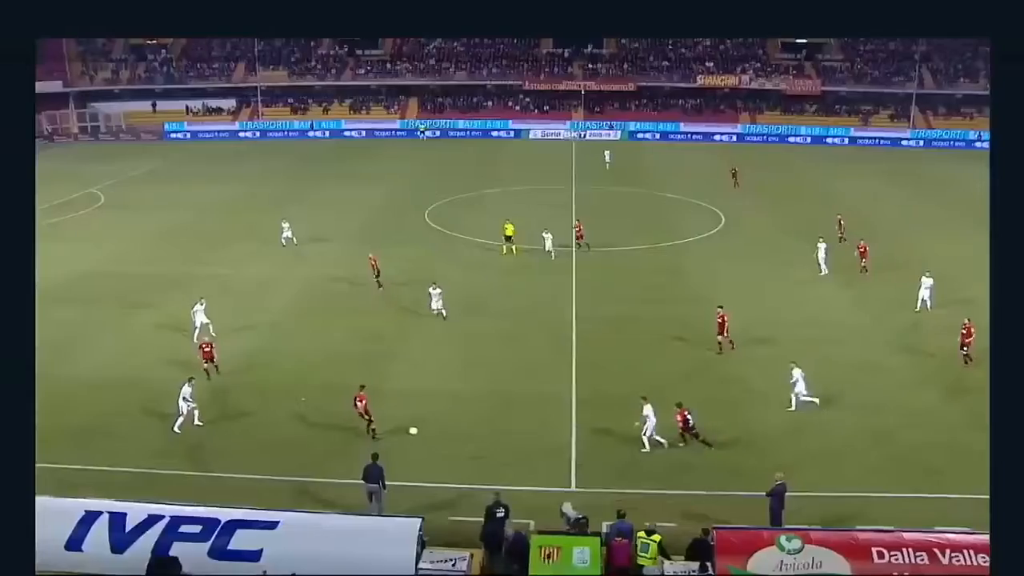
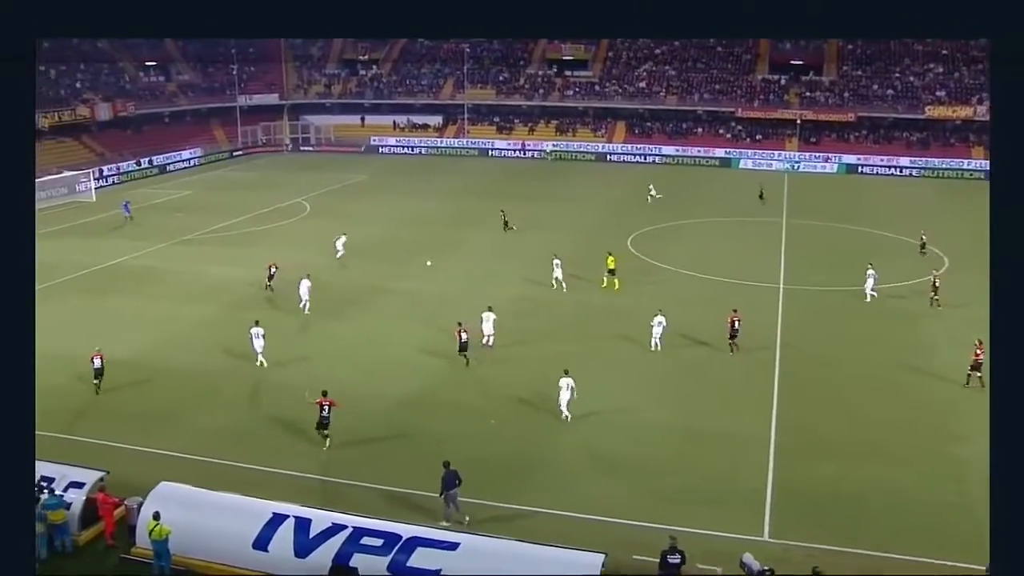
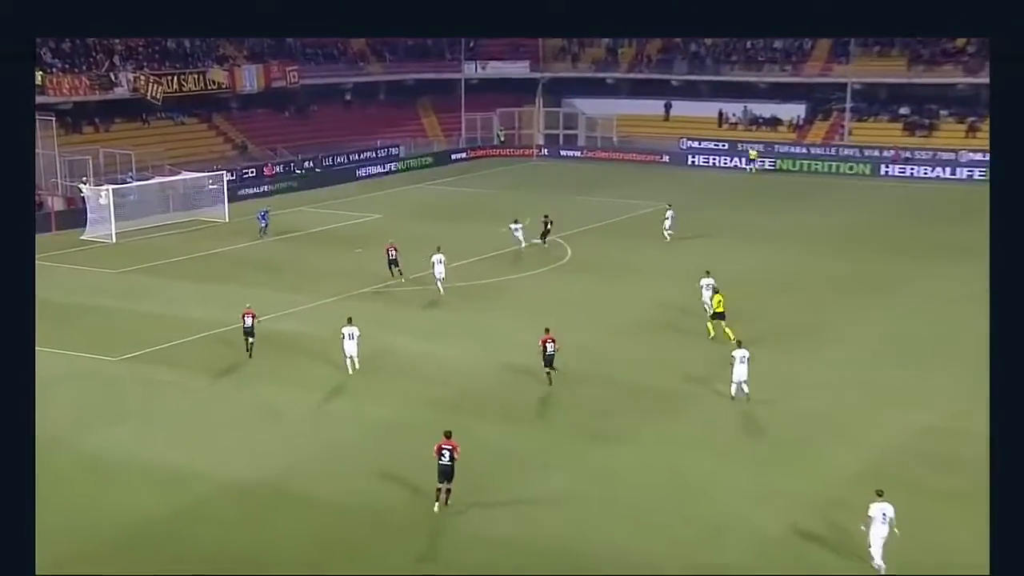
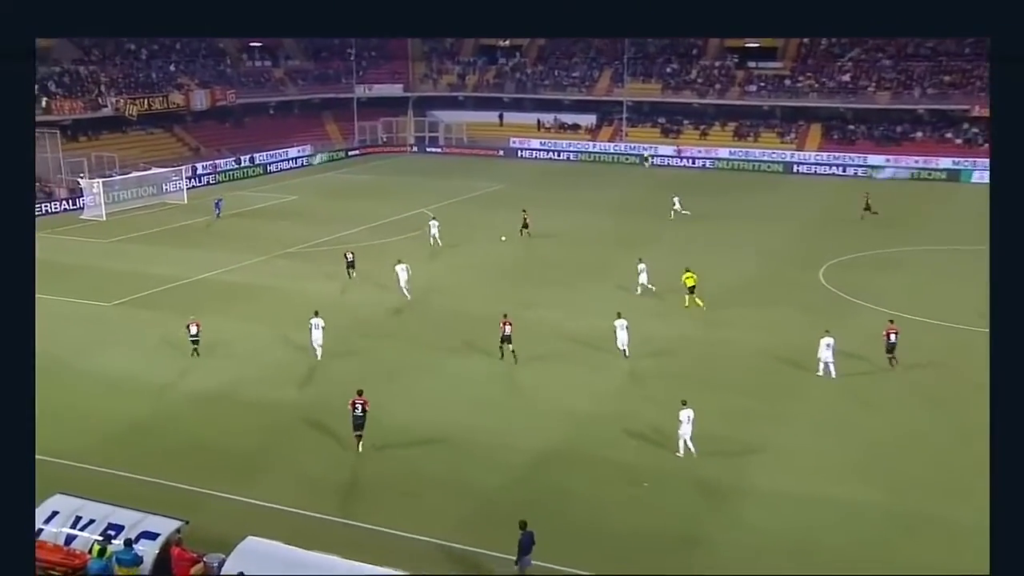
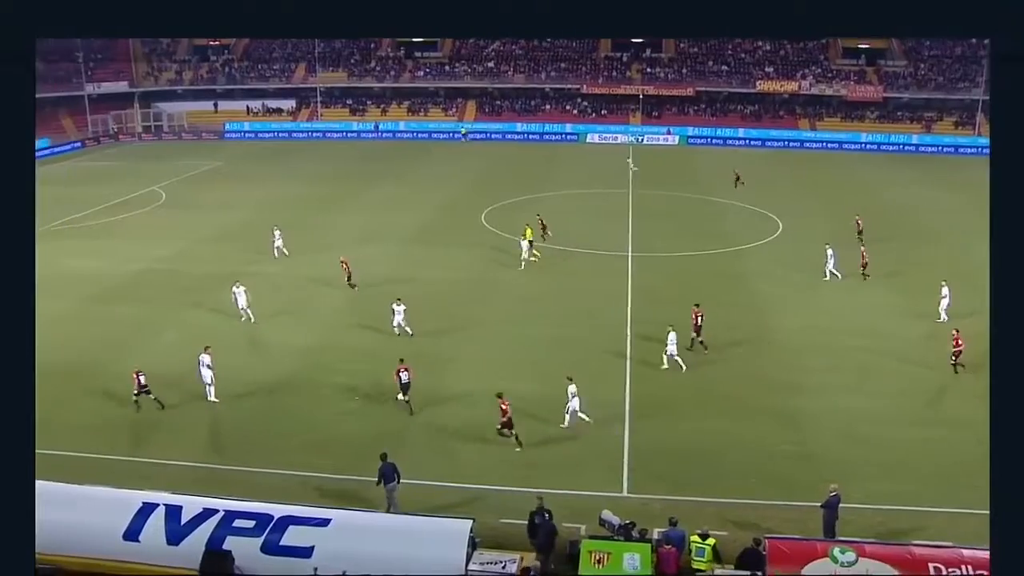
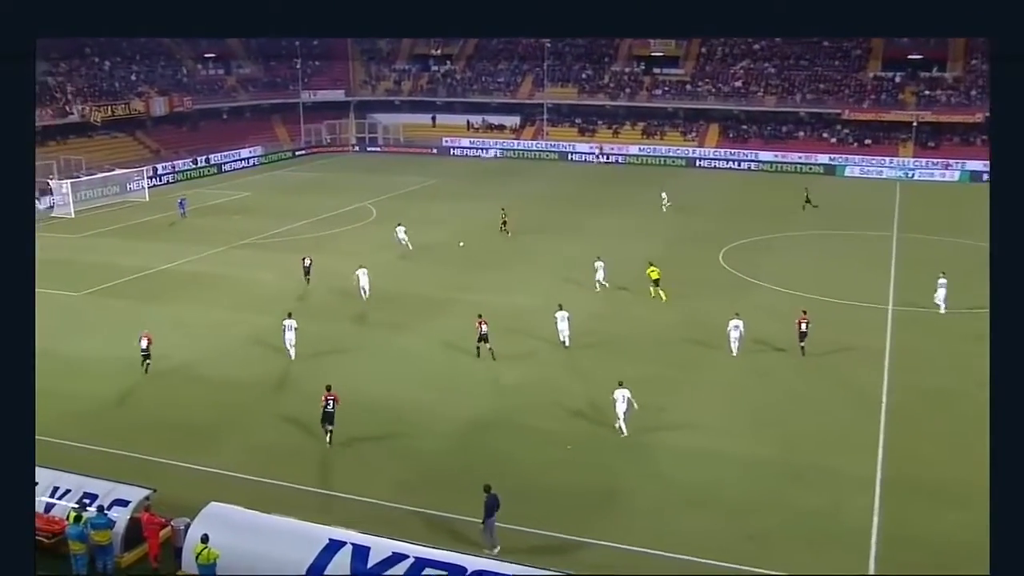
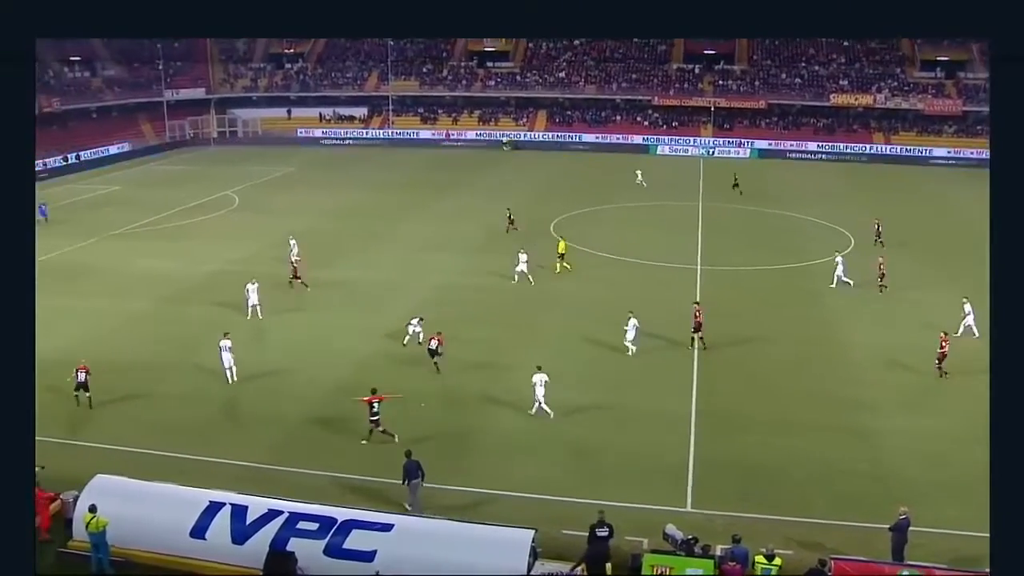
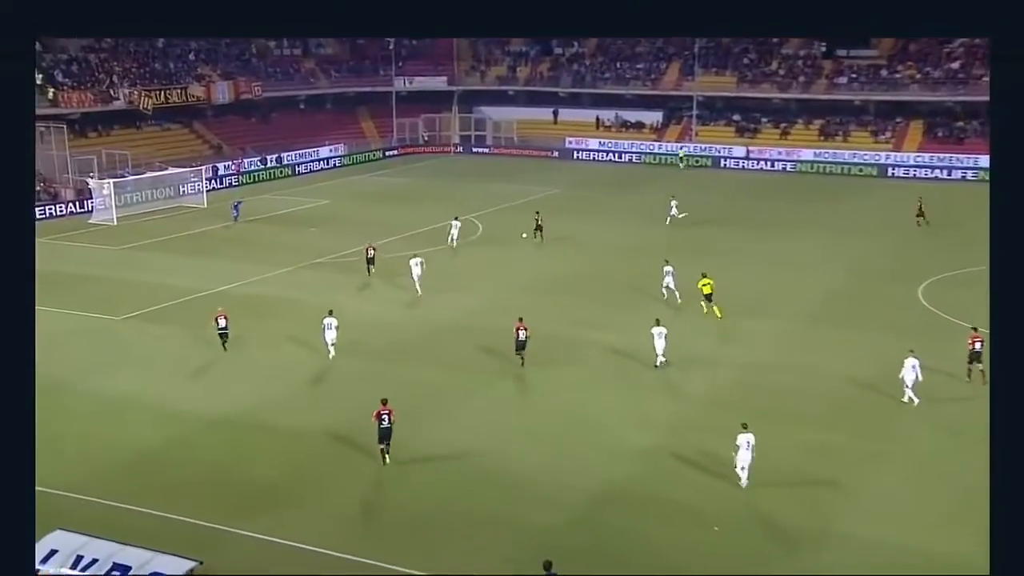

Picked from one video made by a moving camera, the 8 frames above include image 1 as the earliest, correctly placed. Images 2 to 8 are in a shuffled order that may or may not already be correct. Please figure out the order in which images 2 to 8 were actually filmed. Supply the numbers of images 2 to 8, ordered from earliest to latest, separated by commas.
5, 7, 2, 6, 4, 8, 3
